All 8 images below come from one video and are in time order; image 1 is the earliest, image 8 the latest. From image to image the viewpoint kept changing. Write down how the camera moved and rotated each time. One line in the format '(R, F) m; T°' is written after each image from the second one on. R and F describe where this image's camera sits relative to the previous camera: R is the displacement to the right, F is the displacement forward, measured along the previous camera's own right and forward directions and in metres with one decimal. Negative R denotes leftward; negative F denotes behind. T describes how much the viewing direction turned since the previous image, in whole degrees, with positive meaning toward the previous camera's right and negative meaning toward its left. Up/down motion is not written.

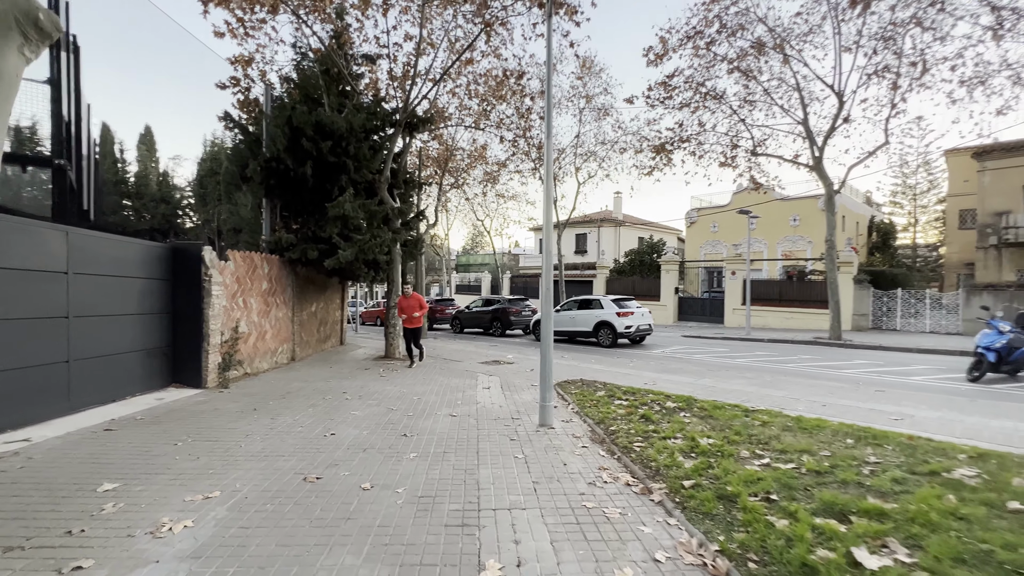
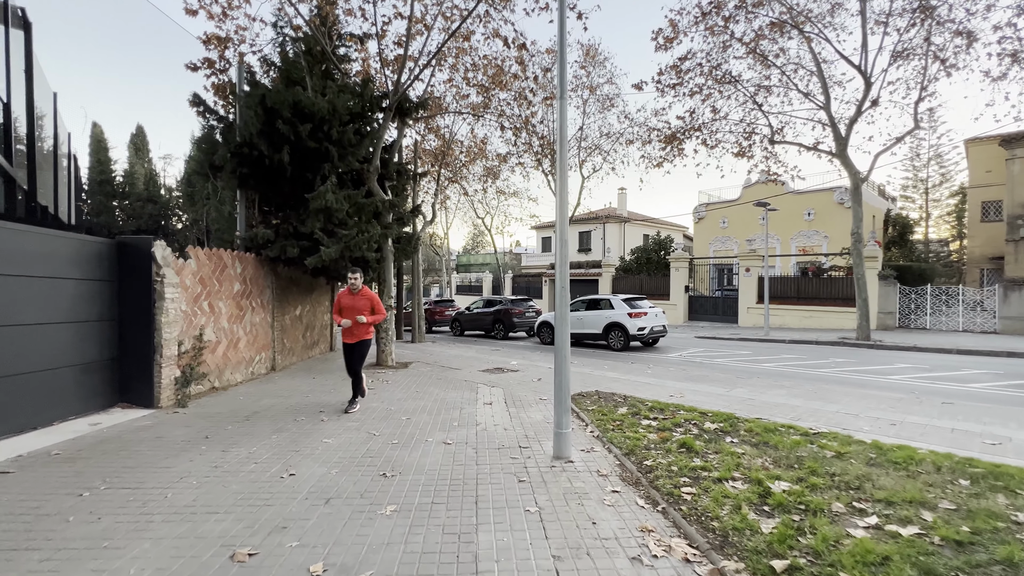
(-0.1, +1.2) m; 0°
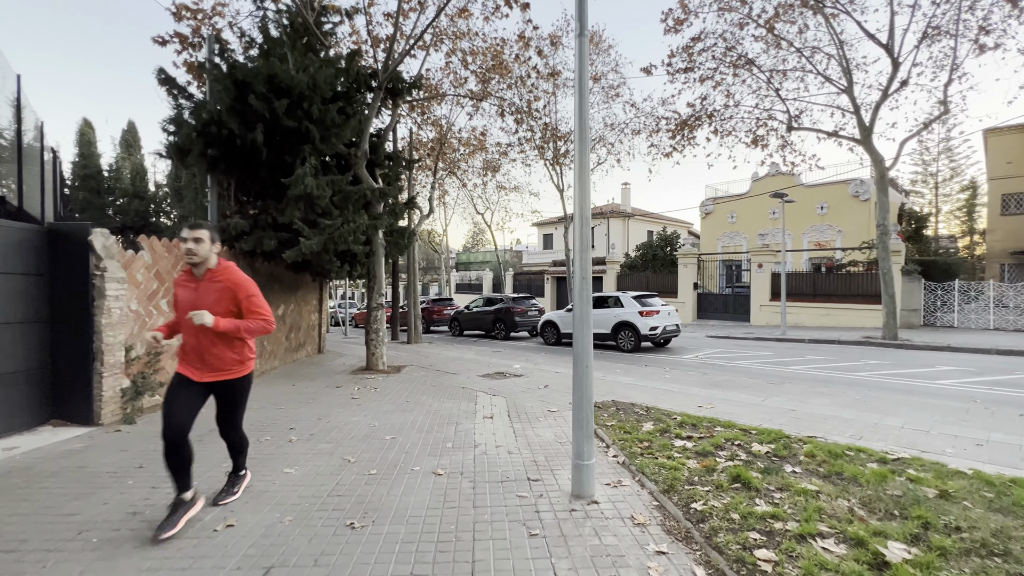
(-0.1, +1.1) m; 0°
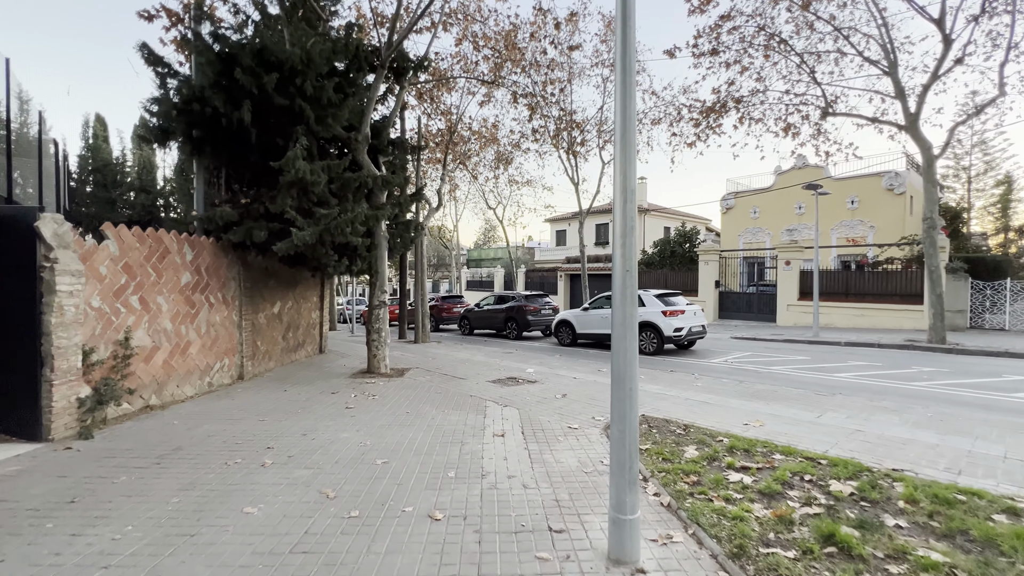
(0.0, +0.9) m; -1°
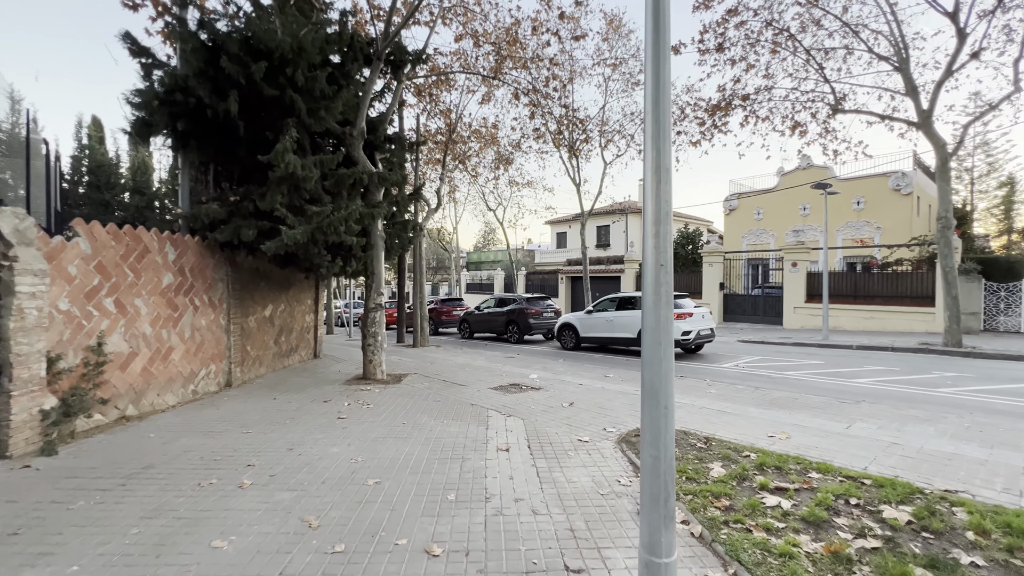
(-0.1, +0.5) m; 0°
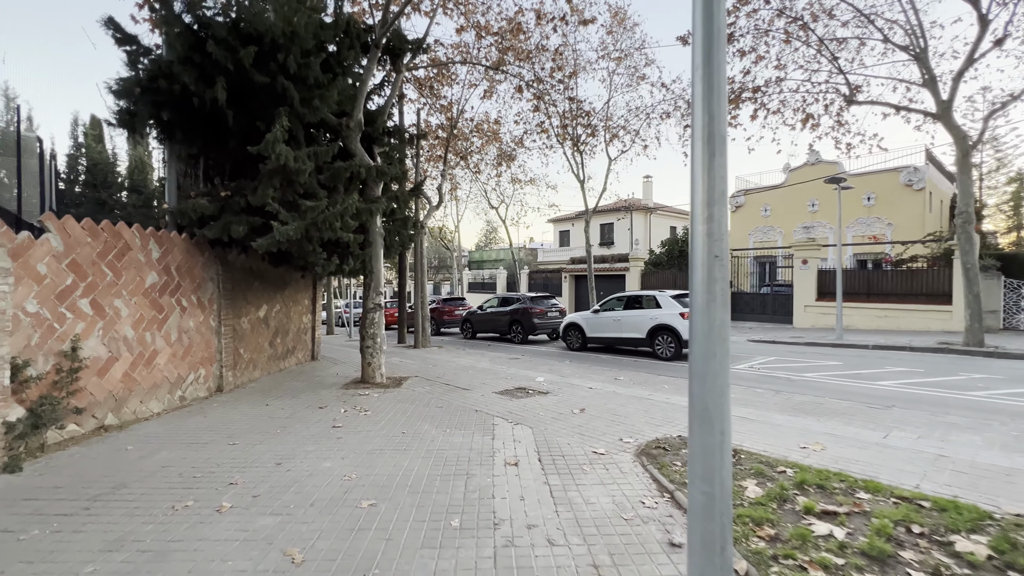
(-0.1, +0.5) m; 0°
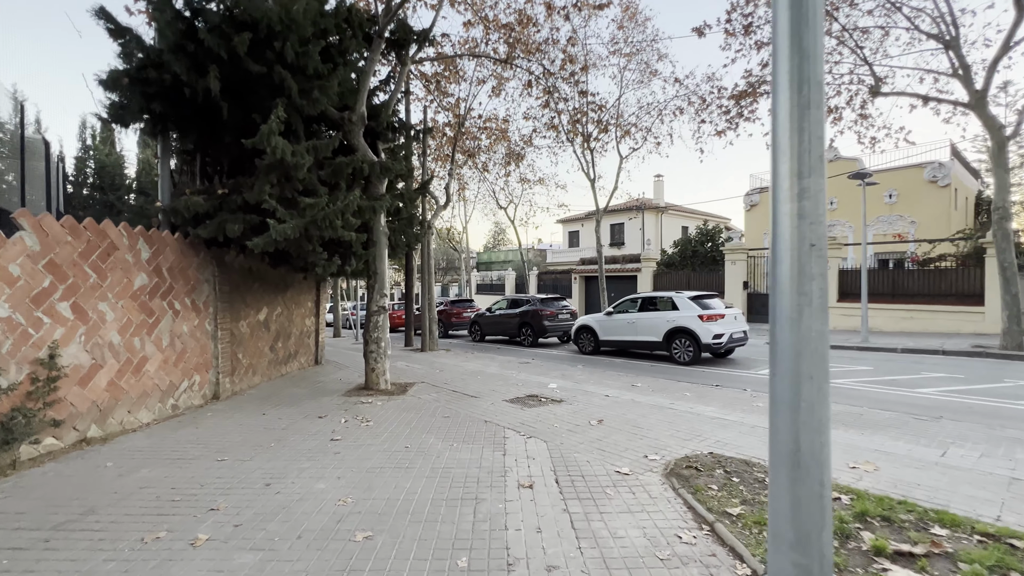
(0.0, +0.5) m; -1°
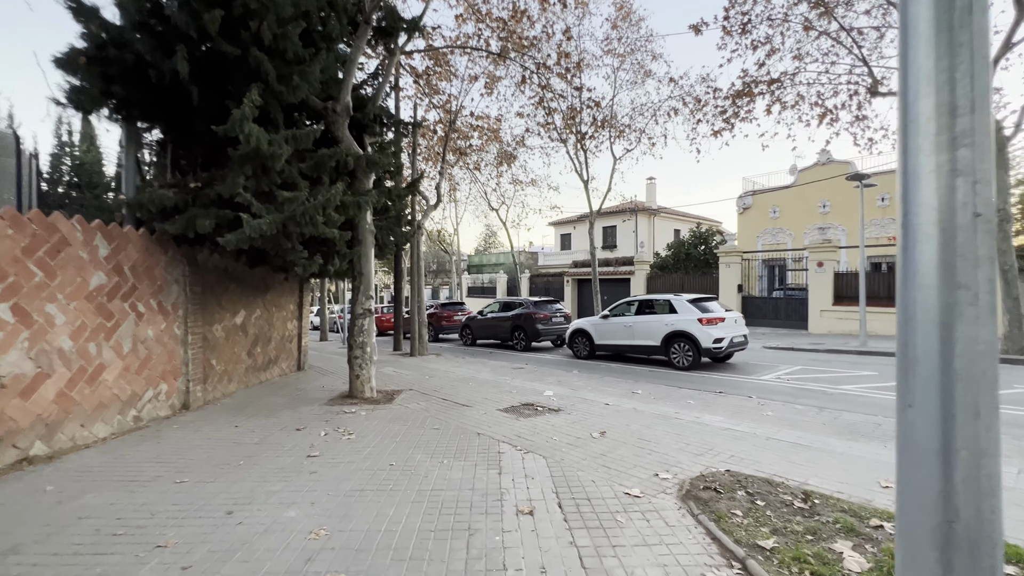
(-0.1, +0.5) m; +1°
